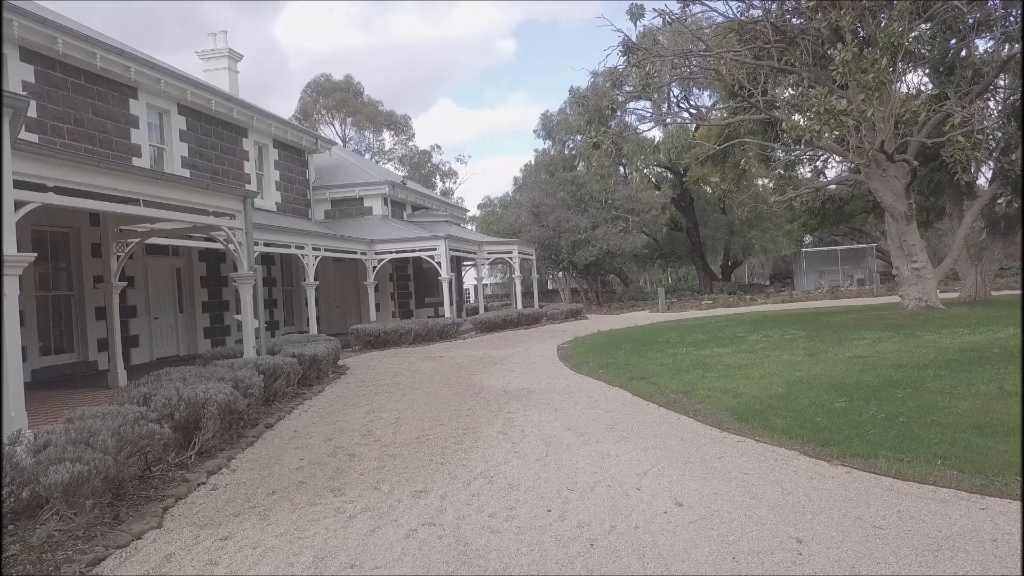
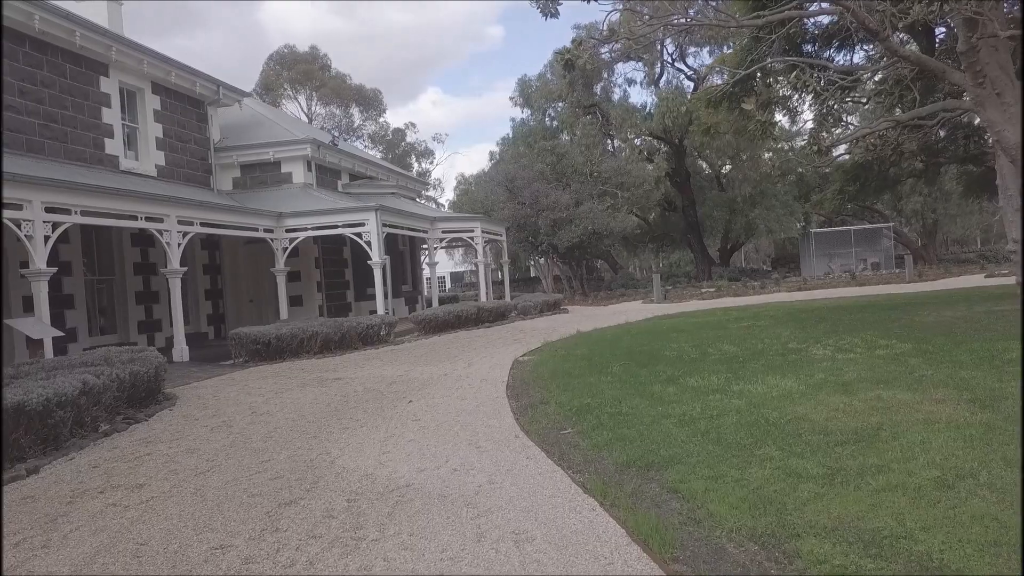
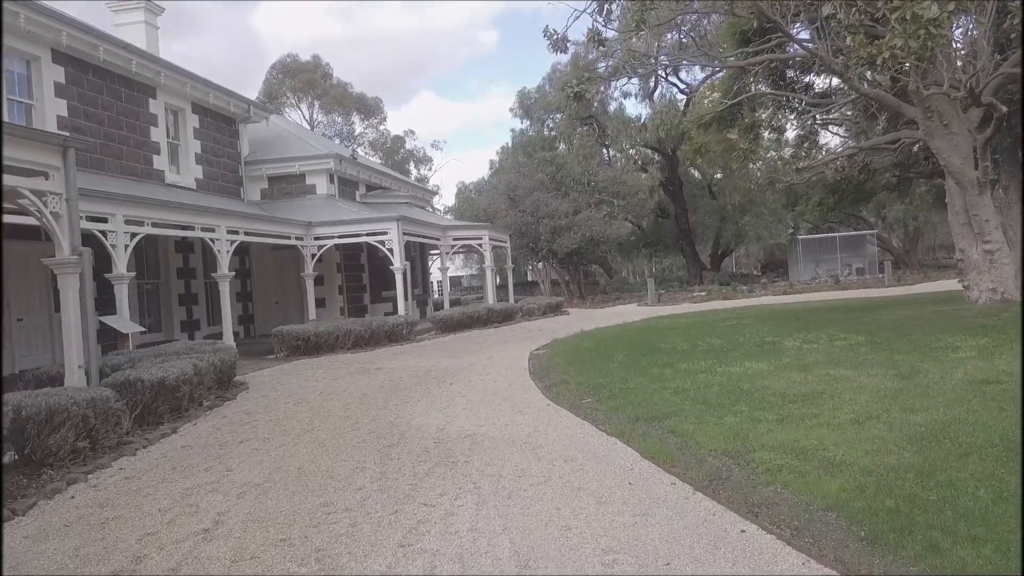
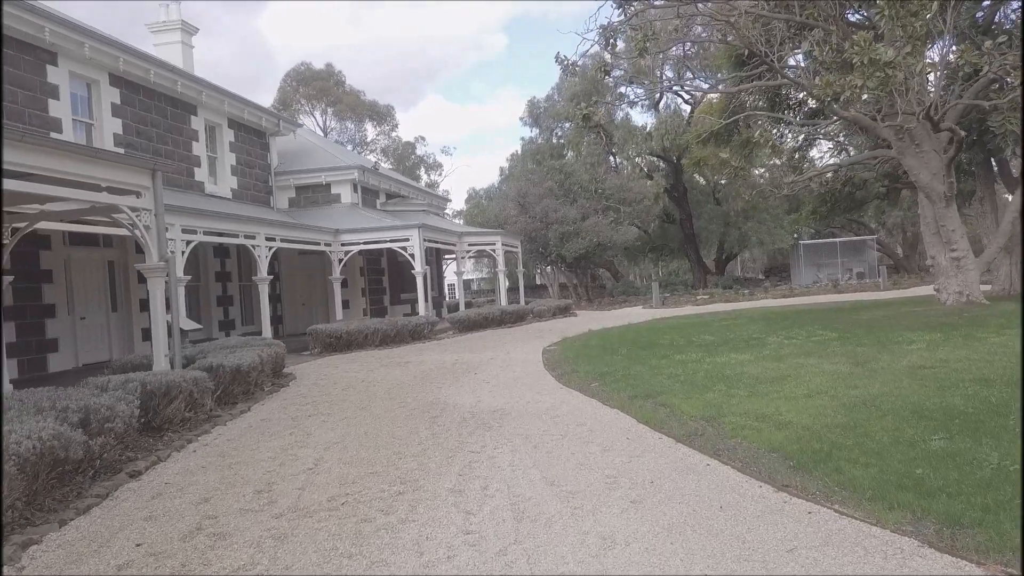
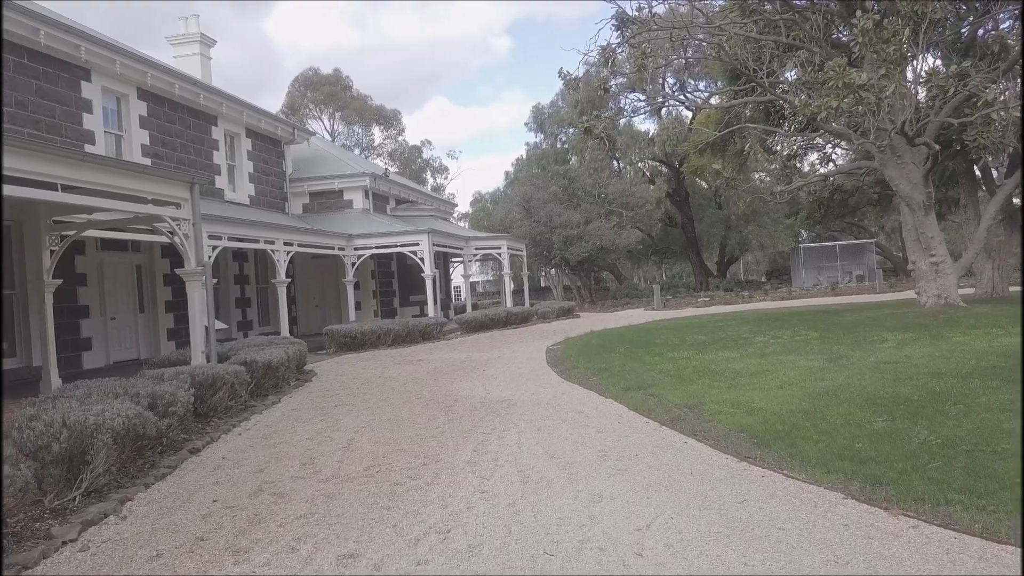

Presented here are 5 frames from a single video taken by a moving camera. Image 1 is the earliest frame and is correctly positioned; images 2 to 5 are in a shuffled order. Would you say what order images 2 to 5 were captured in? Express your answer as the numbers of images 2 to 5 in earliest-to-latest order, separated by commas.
5, 4, 3, 2
